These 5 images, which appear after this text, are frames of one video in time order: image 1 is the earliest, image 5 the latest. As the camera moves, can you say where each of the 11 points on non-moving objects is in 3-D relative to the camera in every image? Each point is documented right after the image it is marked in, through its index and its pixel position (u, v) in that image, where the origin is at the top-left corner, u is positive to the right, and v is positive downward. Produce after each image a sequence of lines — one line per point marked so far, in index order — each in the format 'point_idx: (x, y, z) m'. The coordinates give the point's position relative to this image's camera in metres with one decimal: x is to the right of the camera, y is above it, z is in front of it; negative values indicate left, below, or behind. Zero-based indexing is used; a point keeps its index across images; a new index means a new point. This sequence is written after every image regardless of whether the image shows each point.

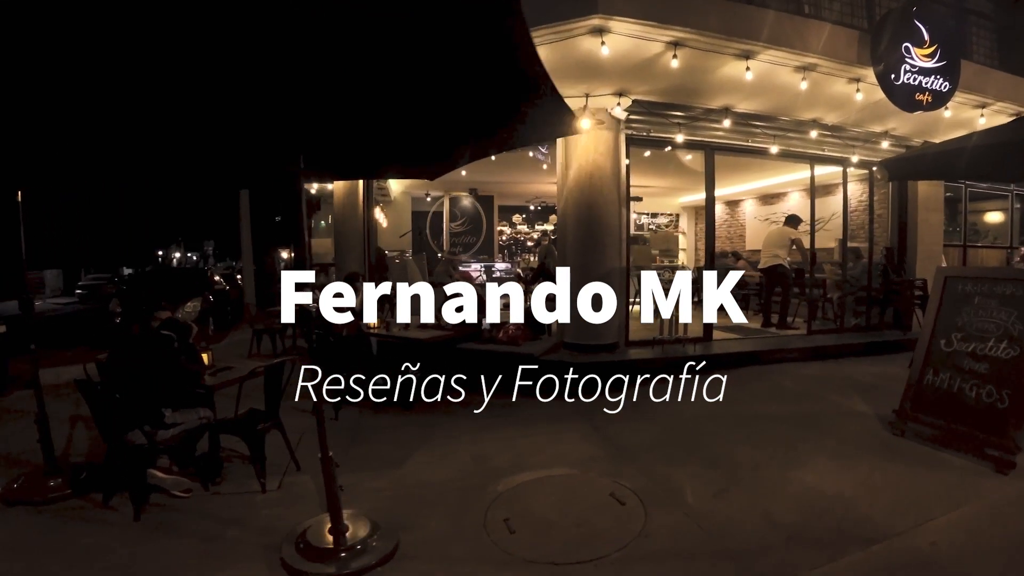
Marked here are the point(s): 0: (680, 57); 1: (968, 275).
0: (+1.5, +2.2, +4.5) m
1: (+3.6, +0.1, +3.8) m
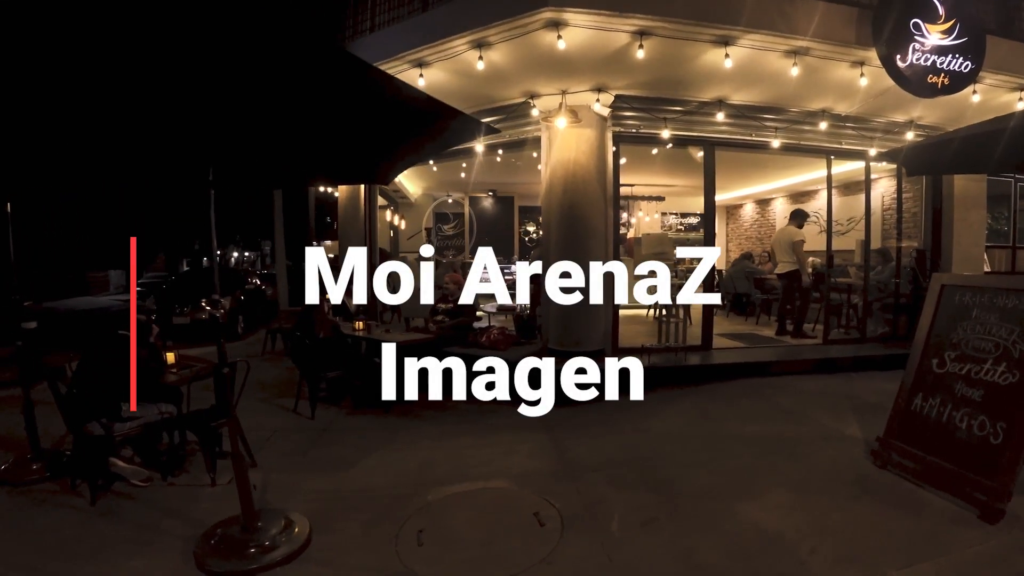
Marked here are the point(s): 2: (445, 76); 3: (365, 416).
0: (+1.2, +2.1, +4.2) m
1: (+3.1, 0.0, +3.3) m
2: (-0.7, +2.1, +4.8) m
3: (-1.6, -1.4, +5.2) m
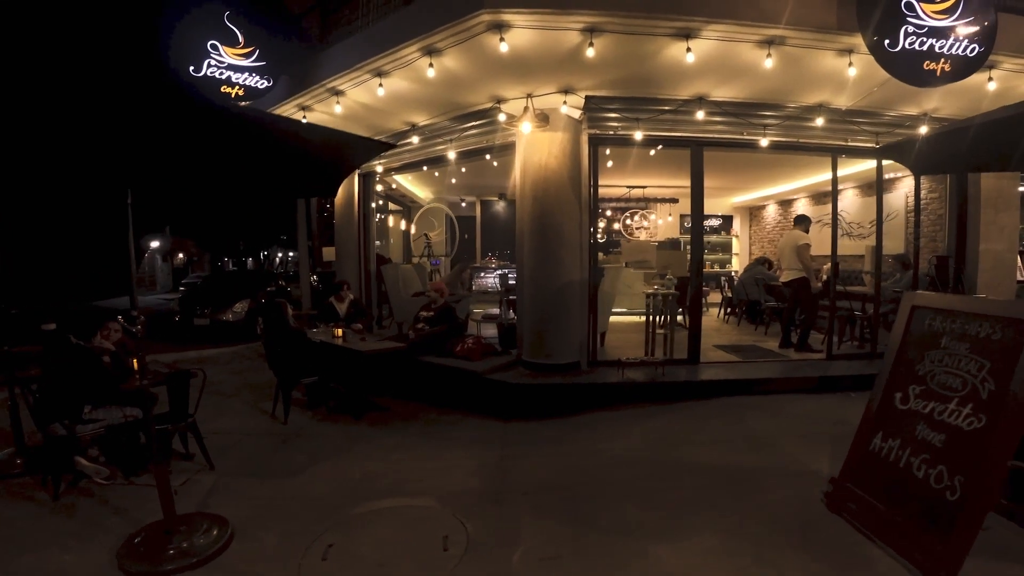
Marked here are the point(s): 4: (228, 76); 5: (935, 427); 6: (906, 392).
0: (+0.7, +2.0, +4.0) m
1: (+2.5, -0.1, +2.8) m
2: (-1.0, +2.0, +4.8) m
3: (-1.9, -1.5, +5.3) m
4: (-3.0, +2.2, +4.9) m
5: (+2.3, -0.8, +2.6) m
6: (+2.3, -0.6, +2.8) m
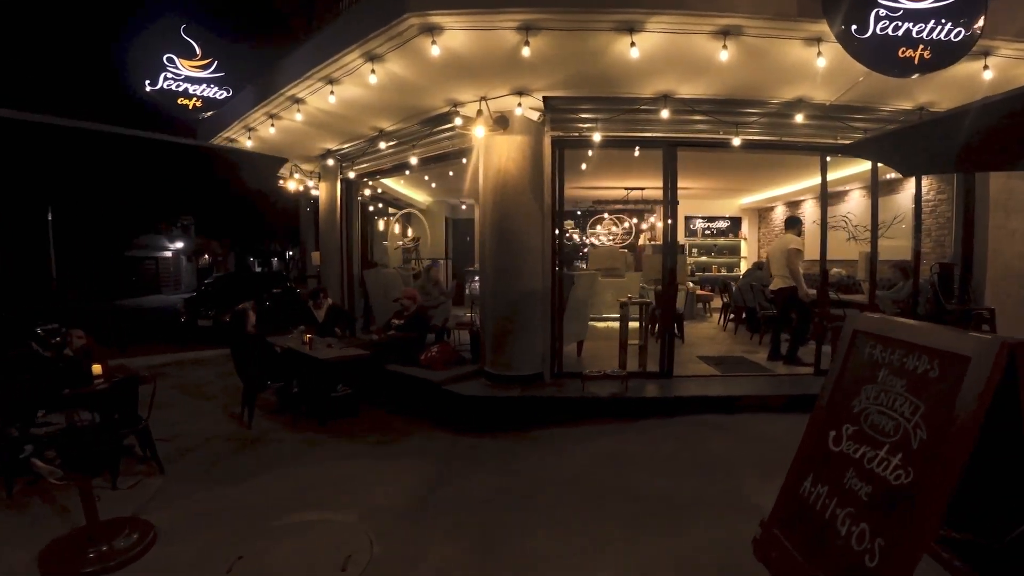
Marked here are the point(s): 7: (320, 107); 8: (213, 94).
0: (+0.2, +1.9, +3.7) m
1: (+1.9, -0.2, +2.5) m
2: (-1.5, +1.9, +4.7) m
3: (-2.4, -1.6, +5.3) m
4: (-3.4, +2.1, +5.0) m
5: (+1.7, -0.9, +2.3) m
6: (+1.7, -0.7, +2.5) m
7: (-2.1, +1.9, +5.2) m
8: (-3.3, +2.1, +5.3) m
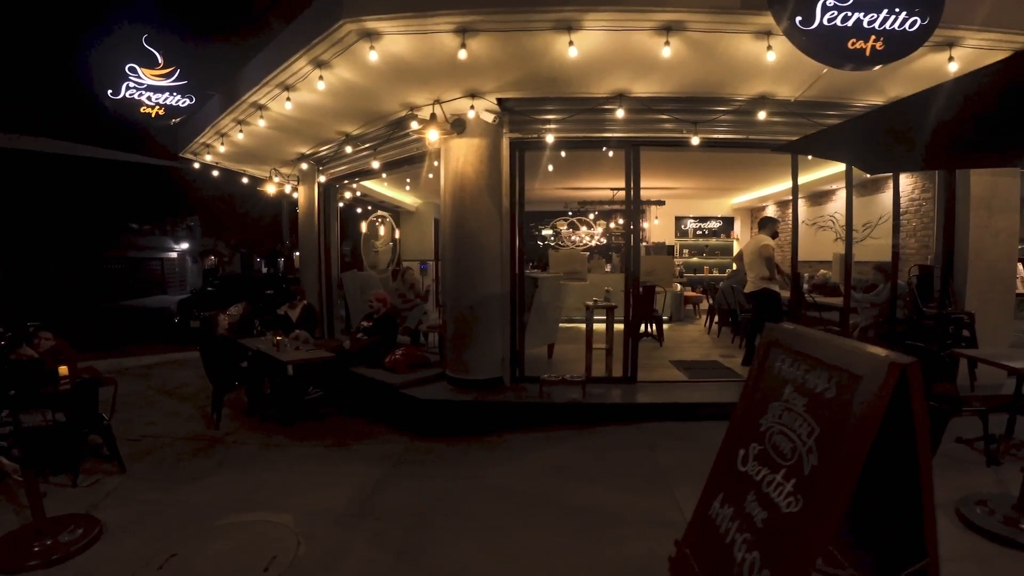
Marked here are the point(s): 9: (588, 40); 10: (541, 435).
0: (-0.3, +1.9, +3.7) m
1: (+1.4, -0.3, +2.3) m
2: (-1.9, +1.9, +4.7) m
3: (-2.8, -1.6, +5.4) m
4: (-3.8, +2.0, +5.1) m
5: (+1.1, -0.9, +2.2) m
6: (+1.2, -0.8, +2.4) m
7: (-2.5, +1.9, +5.2) m
8: (-3.7, +2.1, +5.4) m
9: (+0.6, +1.8, +3.6) m
10: (+0.3, -1.4, +4.6) m
